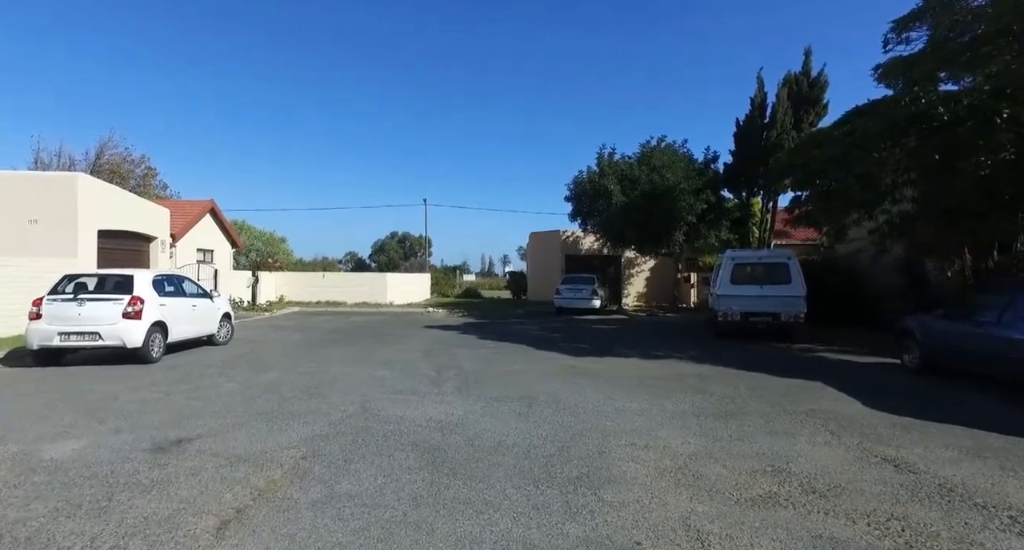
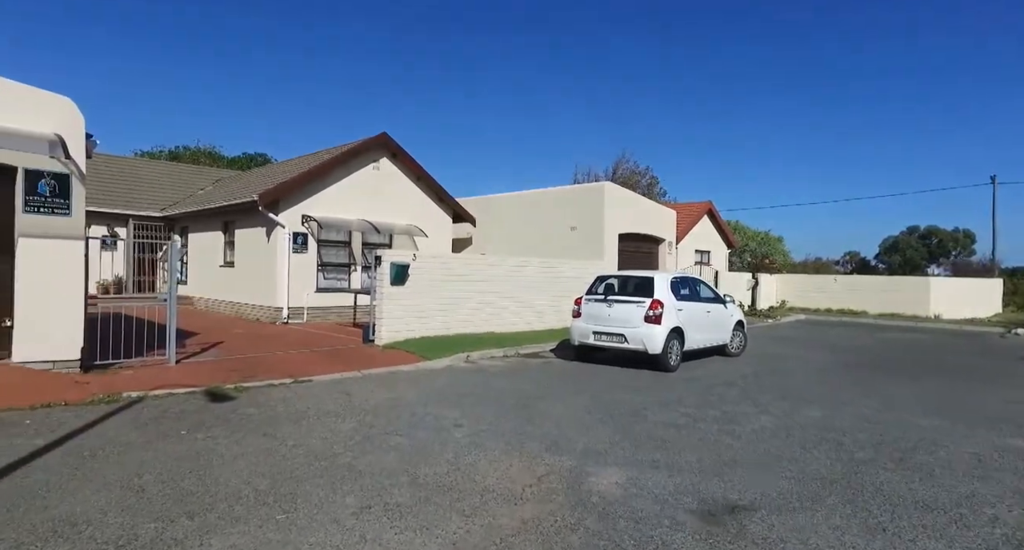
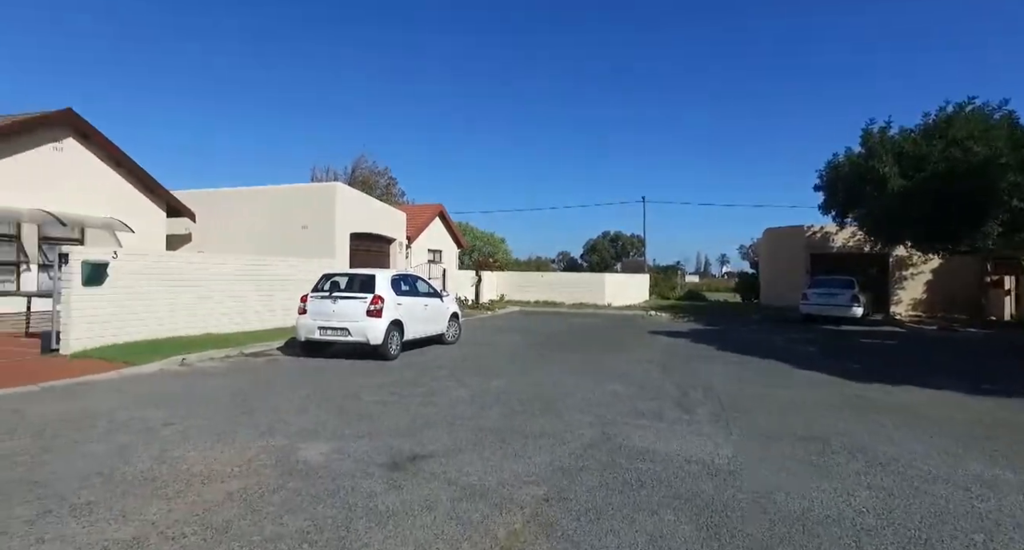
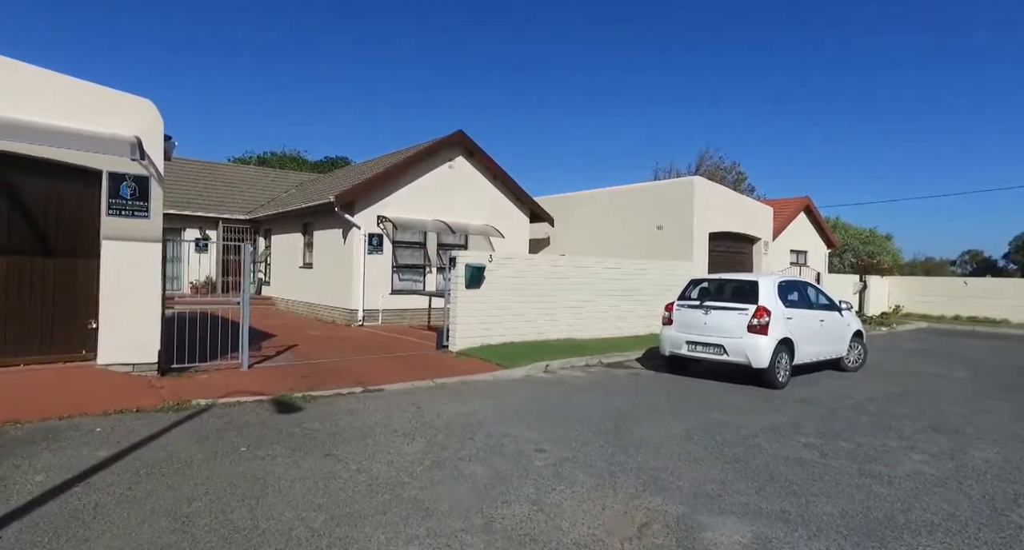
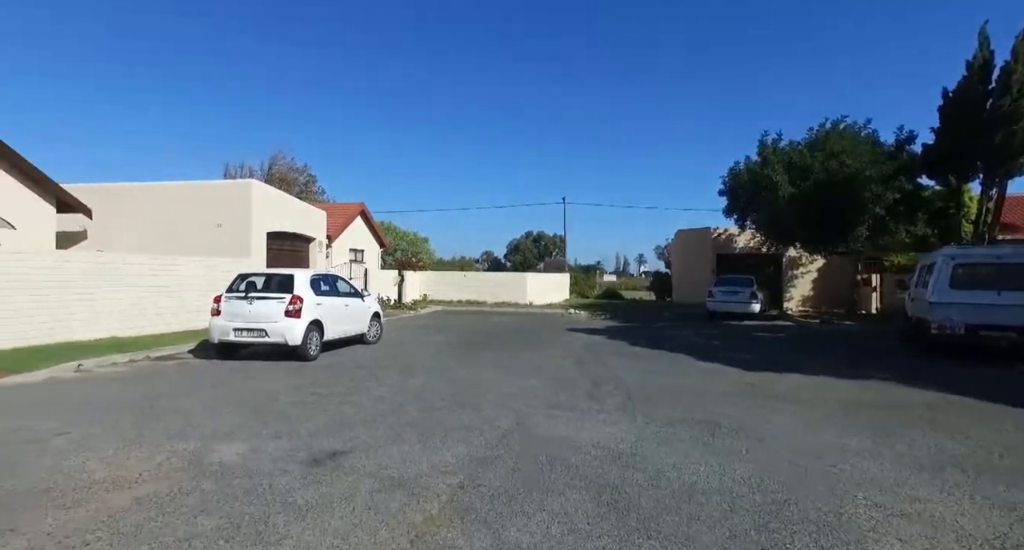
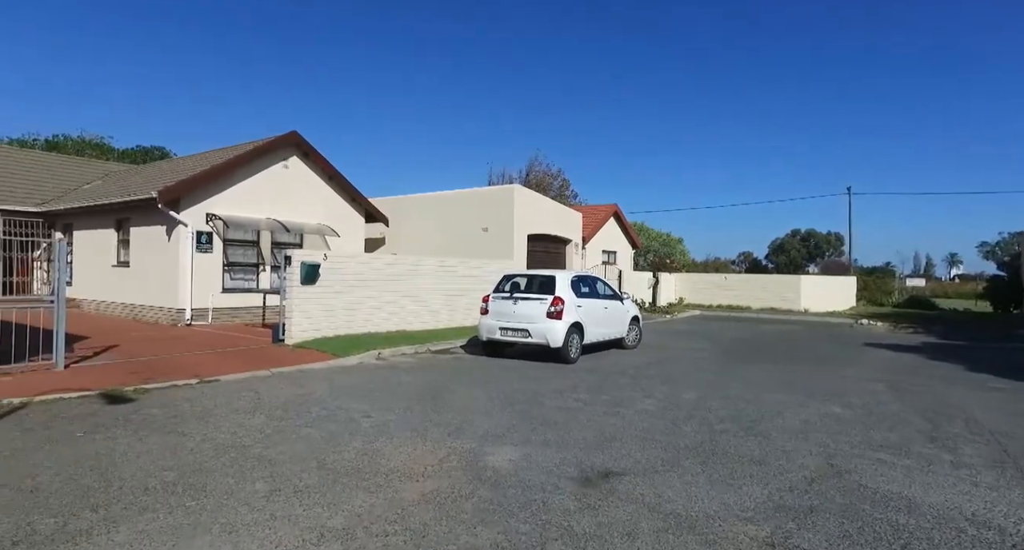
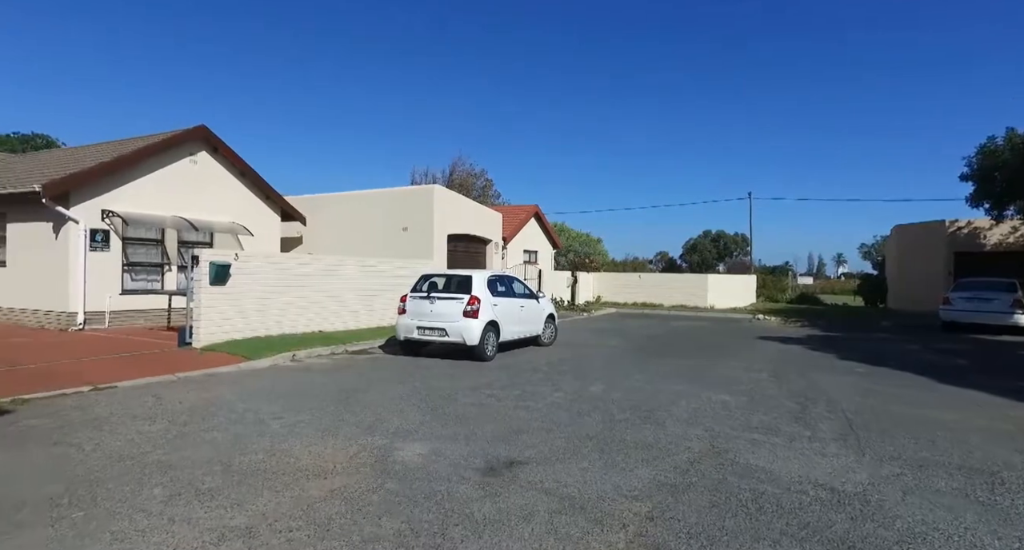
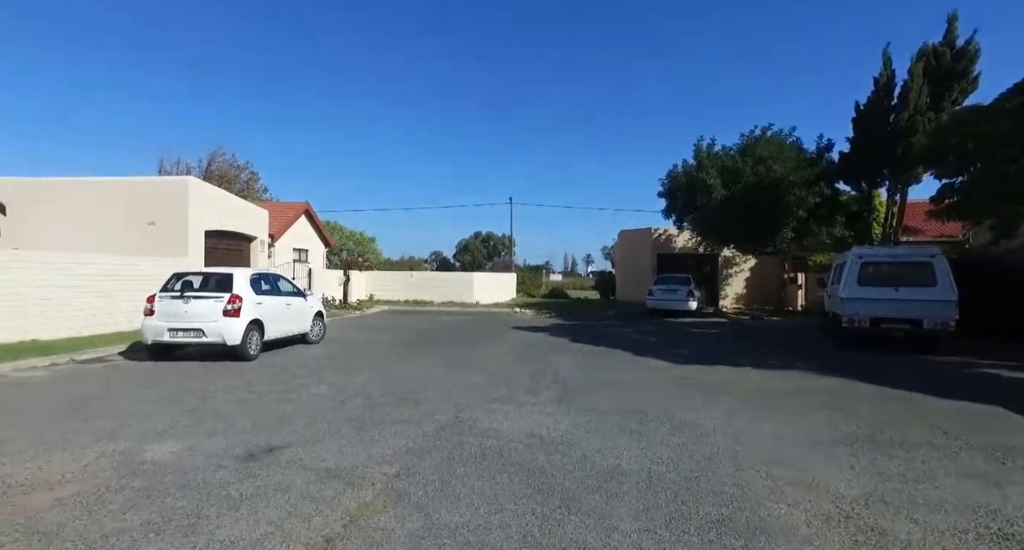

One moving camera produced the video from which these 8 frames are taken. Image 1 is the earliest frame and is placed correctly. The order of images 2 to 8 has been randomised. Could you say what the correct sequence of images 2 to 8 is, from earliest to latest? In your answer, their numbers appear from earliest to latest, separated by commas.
8, 5, 3, 7, 6, 2, 4
